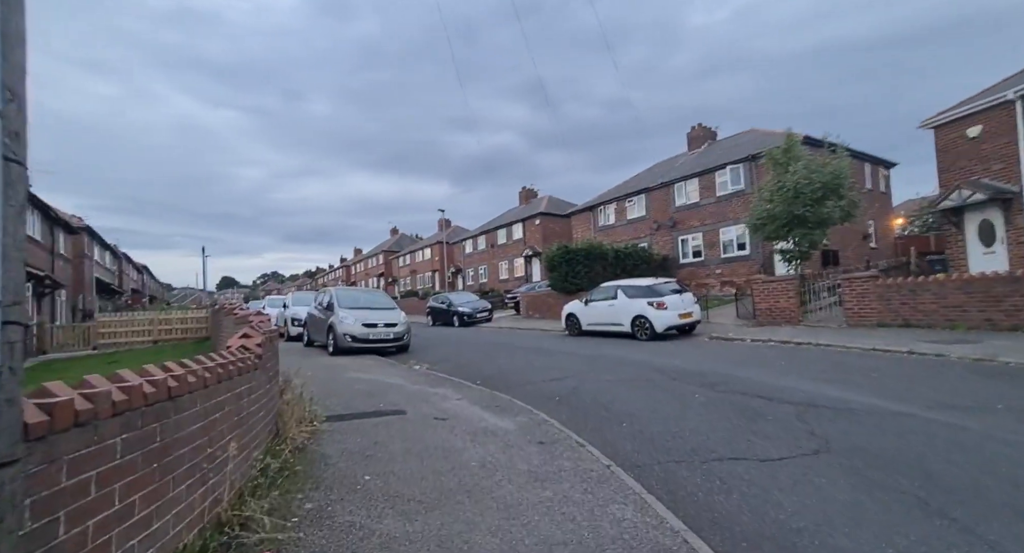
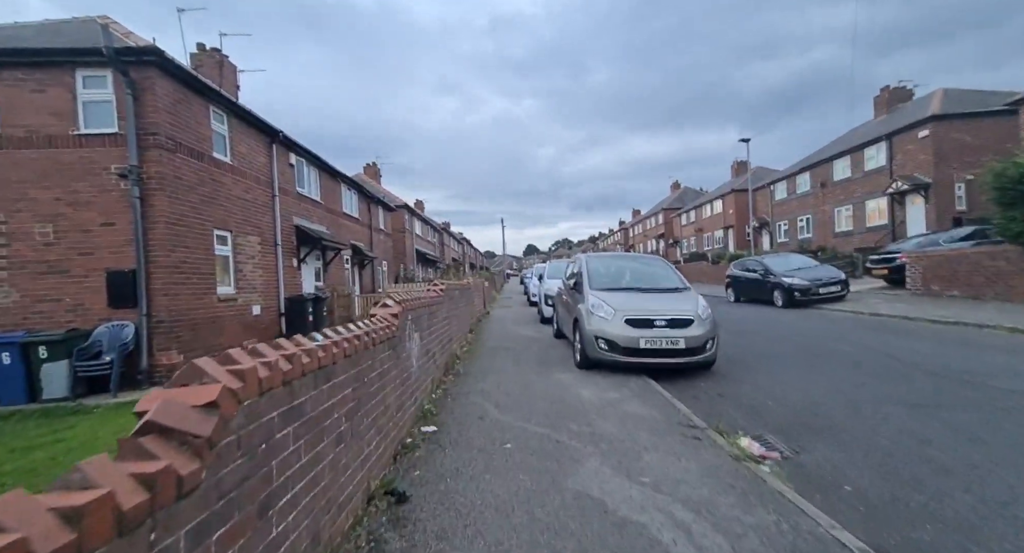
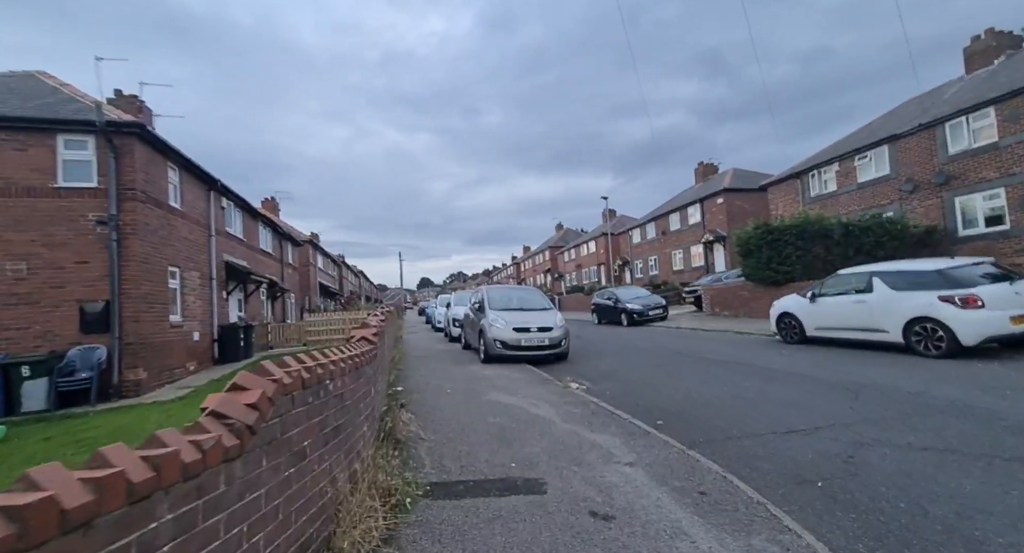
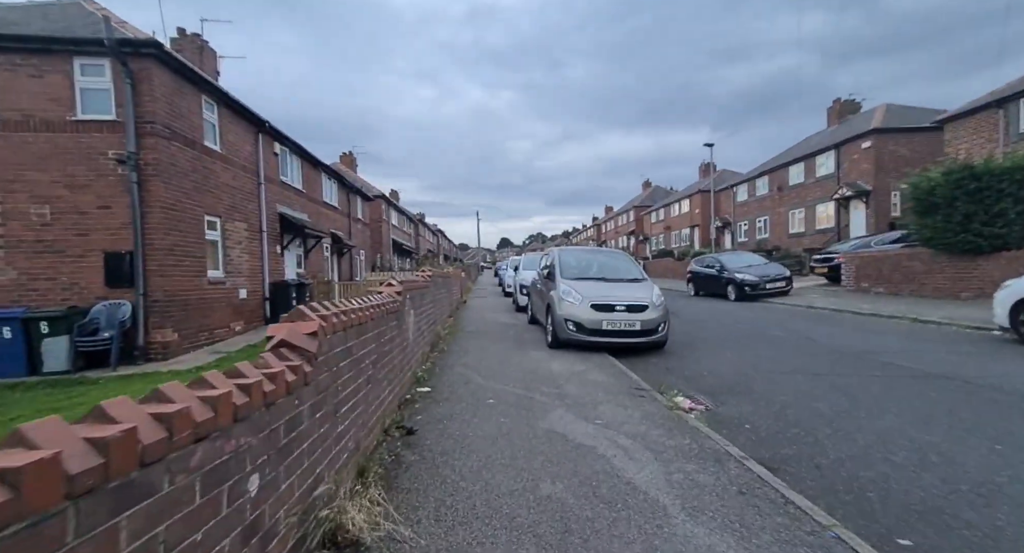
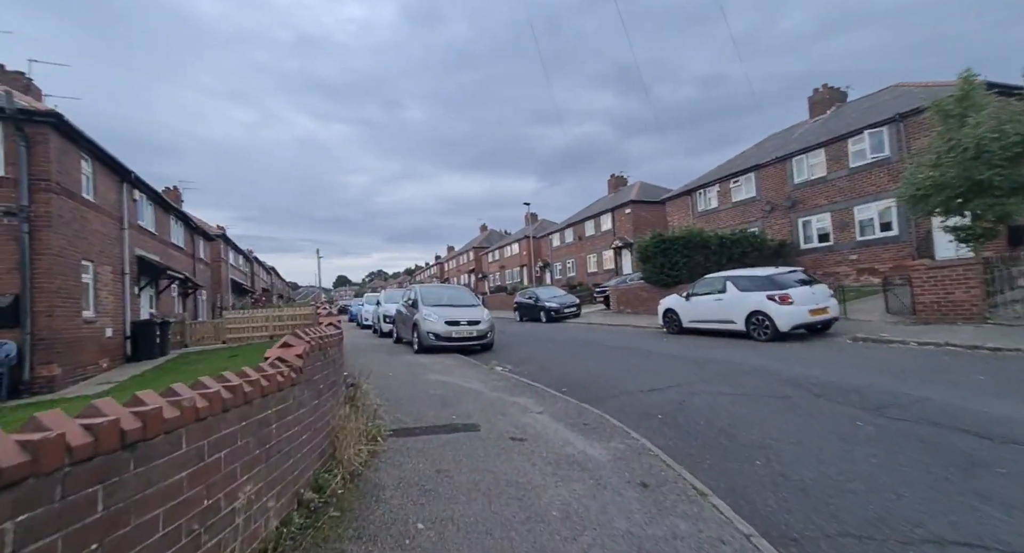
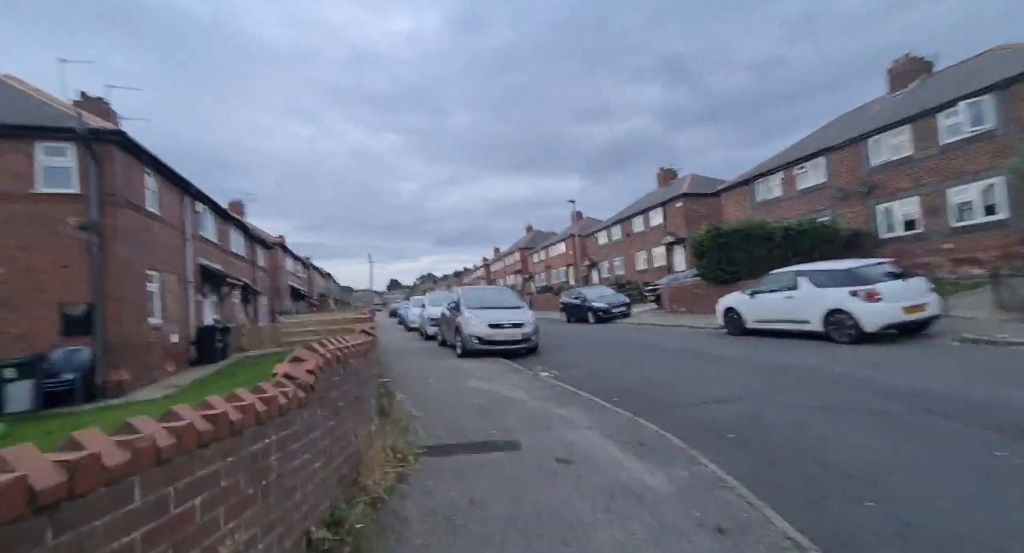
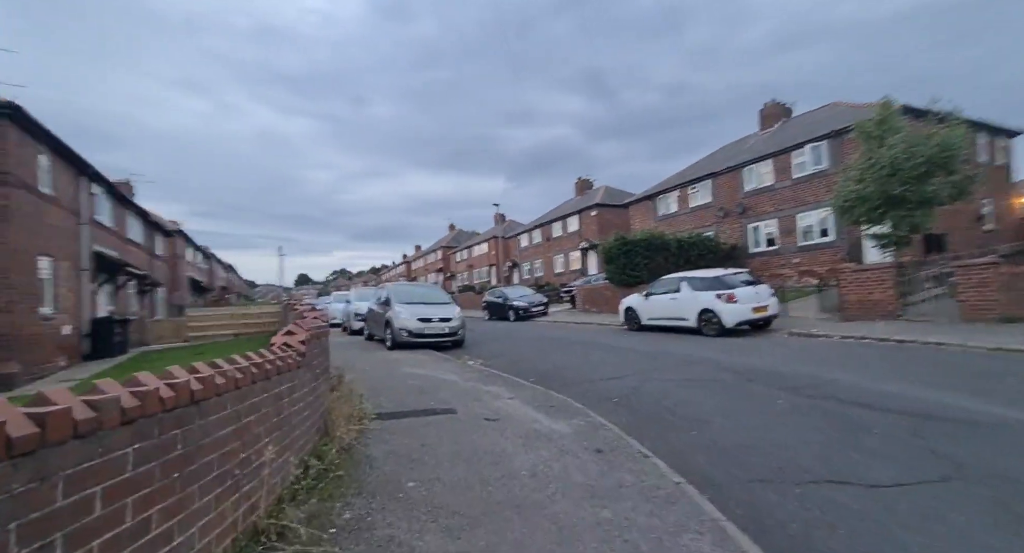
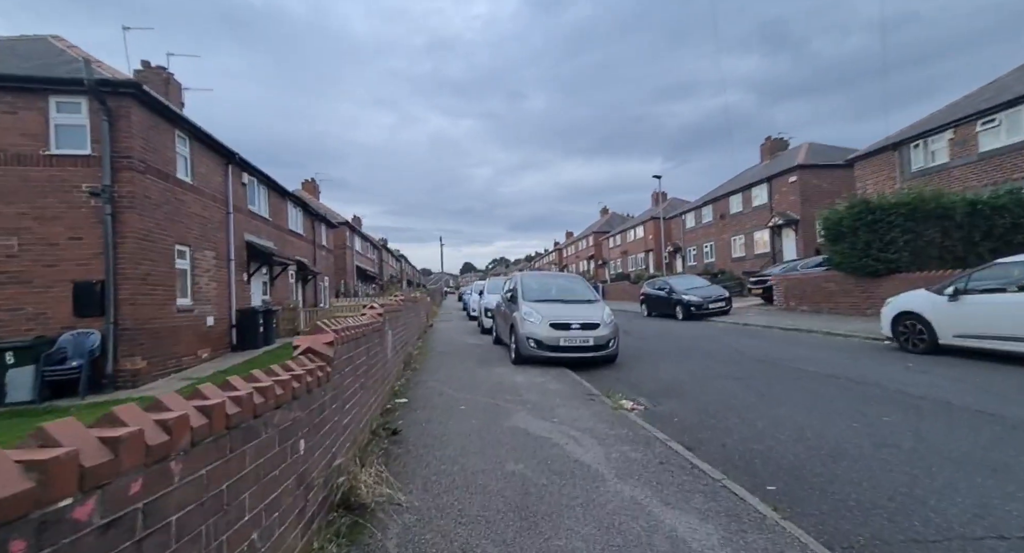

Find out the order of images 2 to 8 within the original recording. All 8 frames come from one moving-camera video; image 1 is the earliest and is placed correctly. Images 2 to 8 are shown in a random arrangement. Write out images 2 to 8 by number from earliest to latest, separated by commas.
7, 5, 6, 3, 8, 4, 2
